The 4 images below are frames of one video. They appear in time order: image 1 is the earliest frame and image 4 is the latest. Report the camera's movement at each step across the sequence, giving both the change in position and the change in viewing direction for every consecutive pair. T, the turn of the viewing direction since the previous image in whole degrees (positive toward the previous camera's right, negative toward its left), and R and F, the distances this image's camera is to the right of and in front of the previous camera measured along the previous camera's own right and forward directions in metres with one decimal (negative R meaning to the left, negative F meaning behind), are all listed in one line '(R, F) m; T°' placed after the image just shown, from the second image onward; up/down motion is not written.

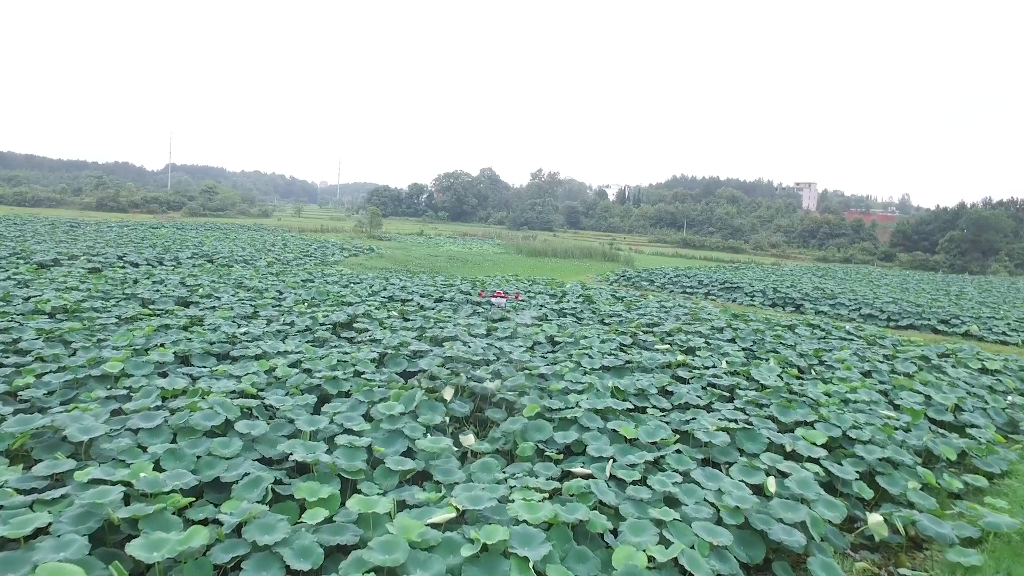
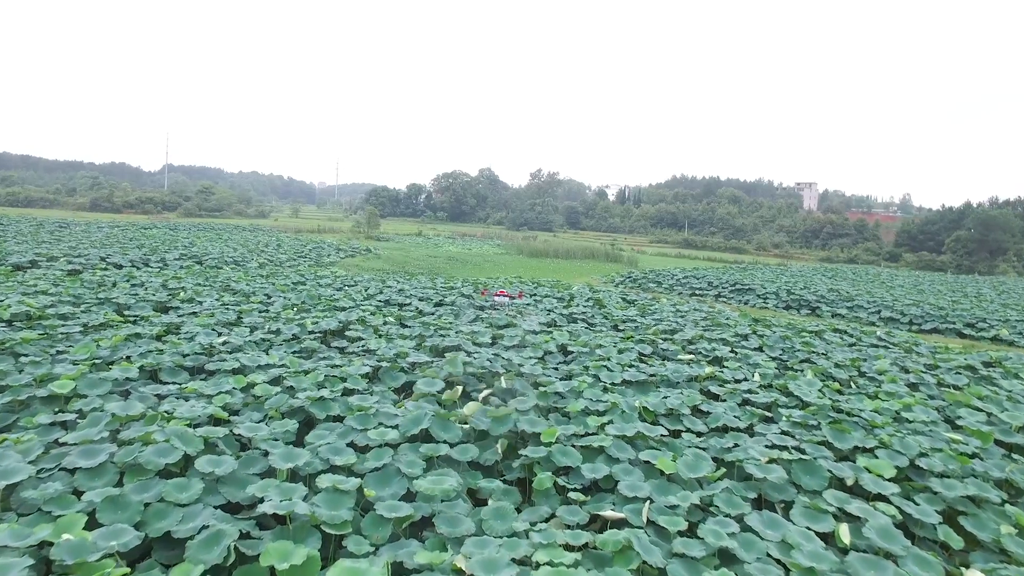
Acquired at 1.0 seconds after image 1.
(-0.1, +0.6) m; 0°
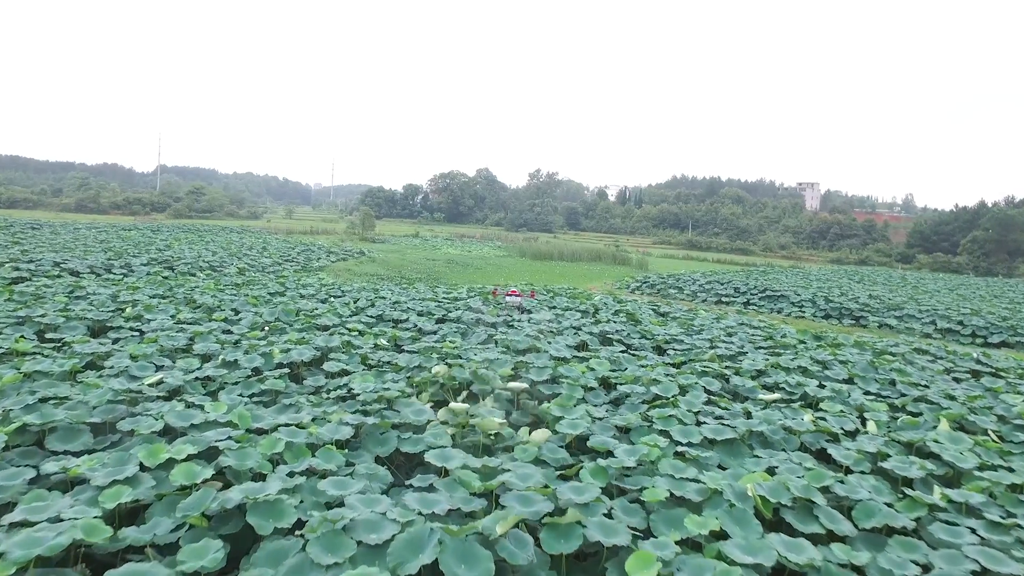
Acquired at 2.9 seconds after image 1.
(-0.2, +1.5) m; 0°
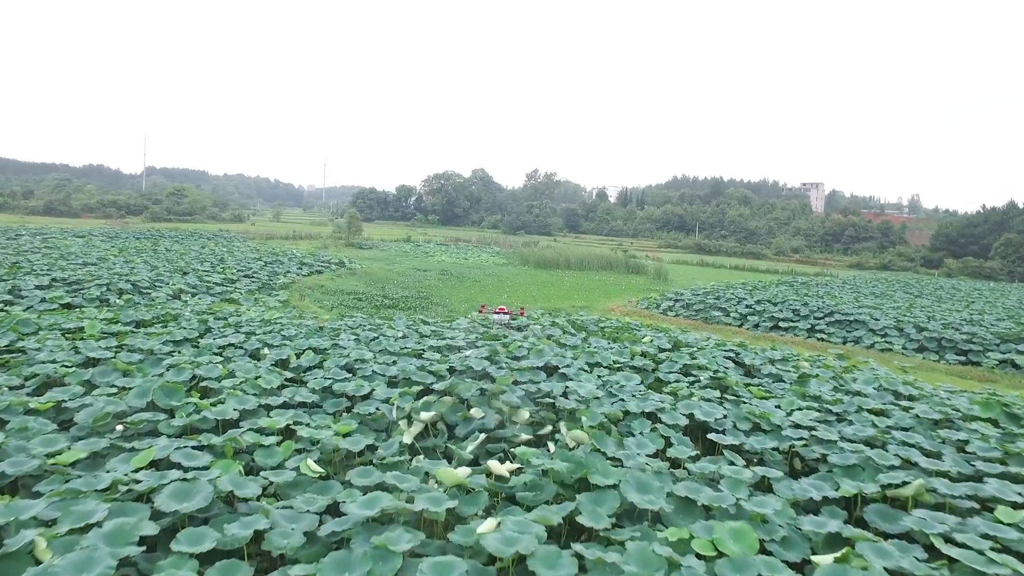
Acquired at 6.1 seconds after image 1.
(-0.2, +2.8) m; 0°
